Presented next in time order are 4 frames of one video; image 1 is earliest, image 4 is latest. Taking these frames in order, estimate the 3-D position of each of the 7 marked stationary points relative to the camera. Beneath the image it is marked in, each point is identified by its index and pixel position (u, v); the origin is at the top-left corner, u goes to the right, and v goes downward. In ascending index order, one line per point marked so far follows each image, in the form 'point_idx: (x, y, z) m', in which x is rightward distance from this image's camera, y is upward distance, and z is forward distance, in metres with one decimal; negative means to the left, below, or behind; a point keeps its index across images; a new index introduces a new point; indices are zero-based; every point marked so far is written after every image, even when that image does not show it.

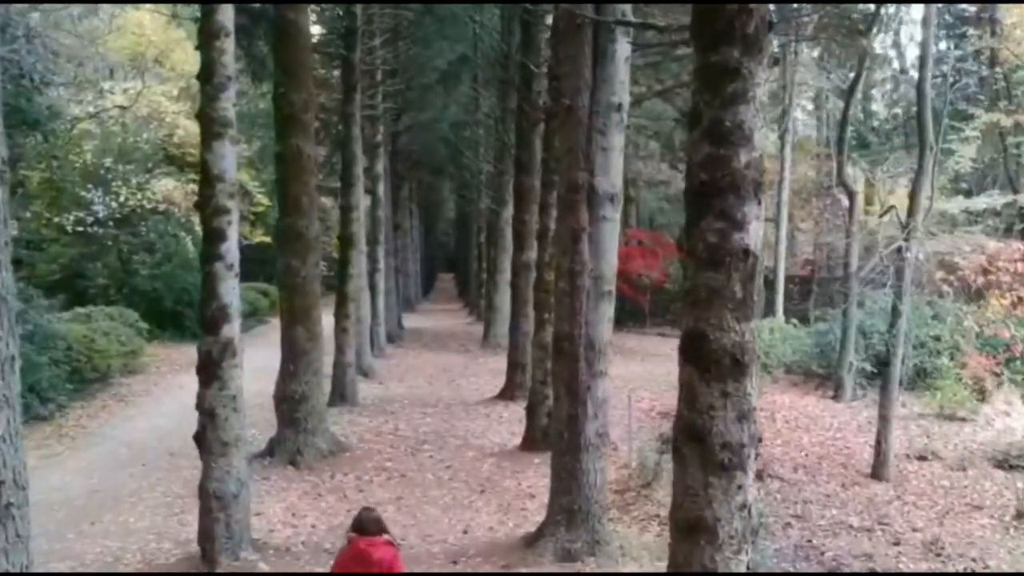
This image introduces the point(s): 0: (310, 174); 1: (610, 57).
0: (-2.4, +1.3, +13.5) m
1: (+0.7, +1.8, +8.9) m
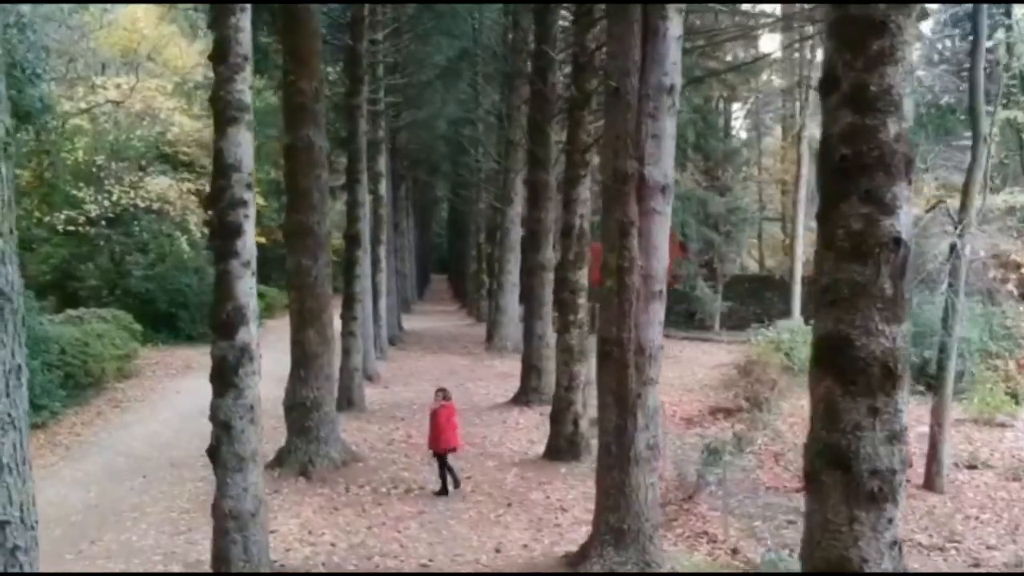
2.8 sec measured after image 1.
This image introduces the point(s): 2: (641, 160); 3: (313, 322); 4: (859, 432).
0: (-2.1, +1.3, +12.7) m
1: (+1.1, +1.8, +8.2) m
2: (+0.9, +0.9, +8.3) m
3: (-2.2, -0.4, +12.7) m
4: (+1.2, -0.5, +3.9) m
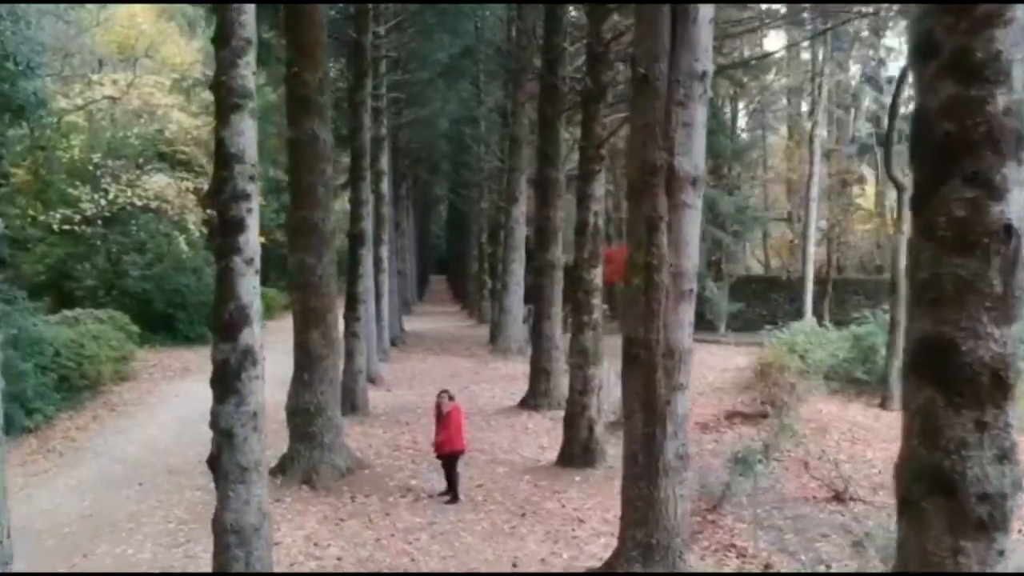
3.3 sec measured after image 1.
0: (-2.0, +1.3, +12.2) m
1: (+1.2, +1.8, +7.7) m
2: (+1.1, +0.9, +7.7) m
3: (-2.1, -0.4, +12.2) m
4: (+1.4, -0.5, +3.4) m
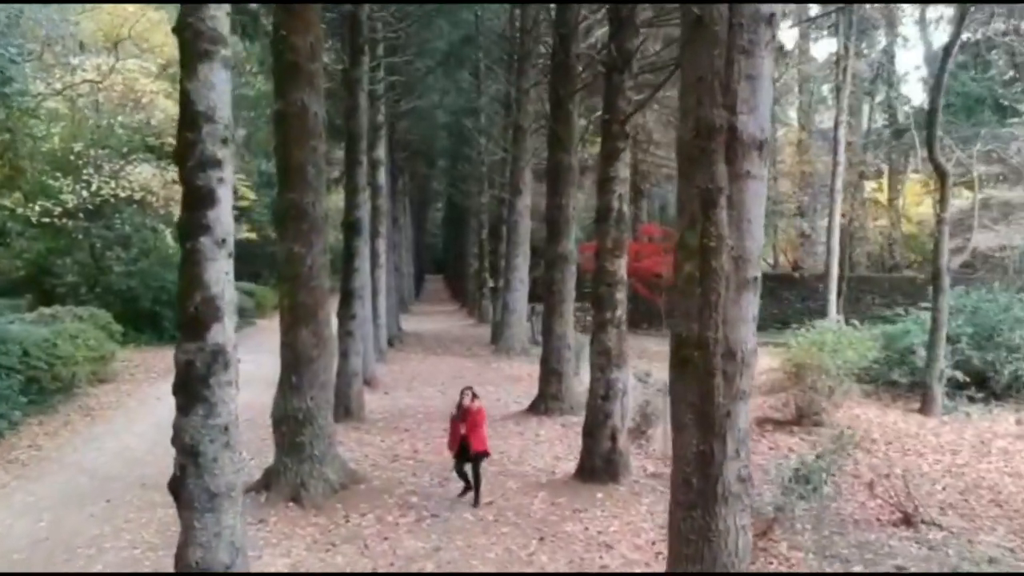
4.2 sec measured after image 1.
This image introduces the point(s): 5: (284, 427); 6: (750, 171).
0: (-1.8, +1.4, +10.8) m
1: (+1.4, +1.9, +6.3) m
2: (+1.2, +1.0, +6.4) m
3: (-1.9, -0.3, +10.8) m
4: (+1.5, -0.4, +2.1) m
5: (-2.1, -1.3, +10.7) m
6: (+1.4, +0.7, +6.4) m
